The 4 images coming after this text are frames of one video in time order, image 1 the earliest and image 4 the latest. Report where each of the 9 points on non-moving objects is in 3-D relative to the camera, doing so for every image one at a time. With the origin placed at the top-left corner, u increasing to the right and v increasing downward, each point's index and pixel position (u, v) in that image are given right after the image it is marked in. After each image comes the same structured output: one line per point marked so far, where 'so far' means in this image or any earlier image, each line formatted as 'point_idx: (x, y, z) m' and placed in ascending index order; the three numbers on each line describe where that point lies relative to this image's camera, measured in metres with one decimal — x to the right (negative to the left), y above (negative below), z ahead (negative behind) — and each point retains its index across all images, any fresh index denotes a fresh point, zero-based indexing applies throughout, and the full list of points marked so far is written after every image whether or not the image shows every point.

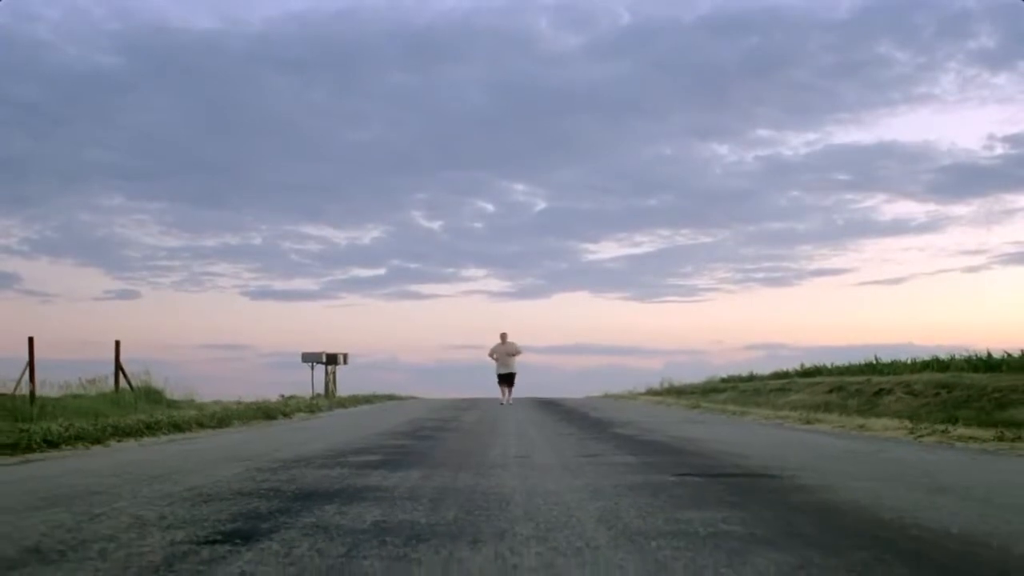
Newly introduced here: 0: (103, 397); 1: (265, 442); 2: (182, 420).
0: (-6.5, -1.7, +18.2) m
1: (-3.2, -2.0, +15.1) m
2: (-4.4, -1.8, +15.9) m
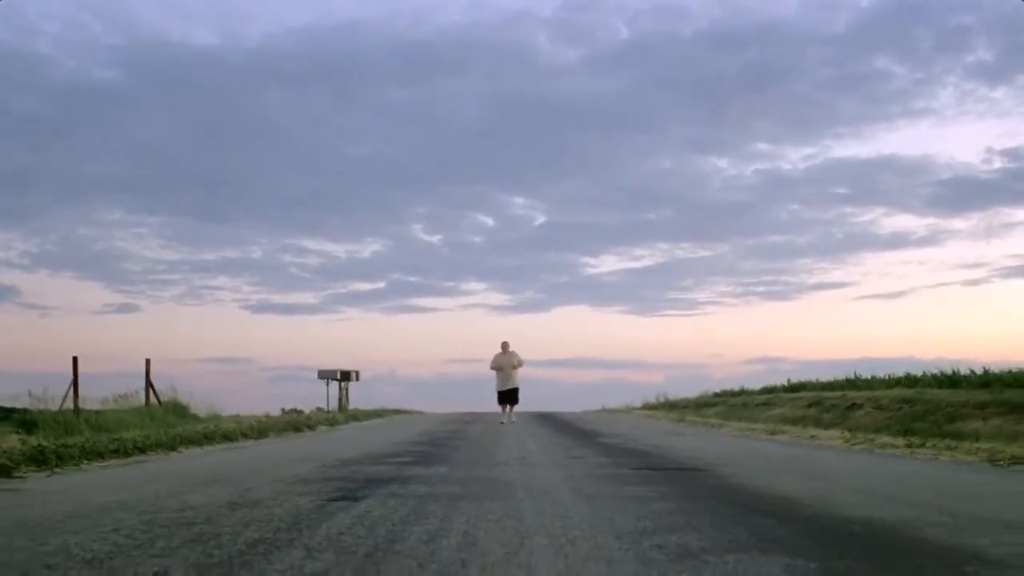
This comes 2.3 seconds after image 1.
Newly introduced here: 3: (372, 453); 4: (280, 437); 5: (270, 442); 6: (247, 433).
0: (-6.3, -2.1, +19.2) m
1: (-3.0, -2.3, +16.2) m
2: (-4.3, -2.1, +16.9) m
3: (-2.3, -2.6, +18.0) m
4: (-3.9, -2.5, +18.7) m
5: (-3.6, -2.3, +16.6) m
6: (-4.2, -2.3, +17.7) m
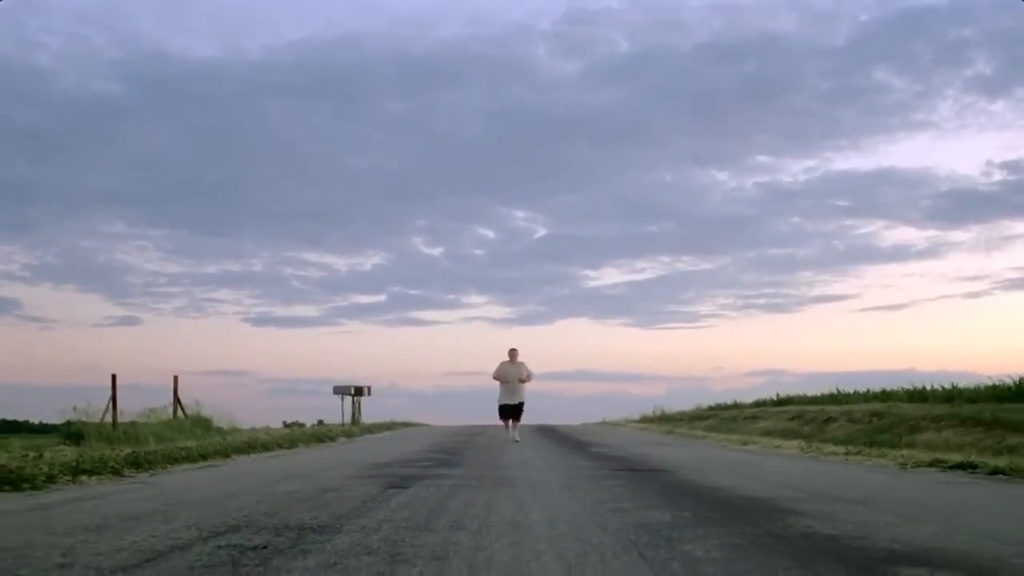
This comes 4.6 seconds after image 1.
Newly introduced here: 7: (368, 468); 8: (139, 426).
0: (-5.9, -2.4, +19.7) m
1: (-2.7, -2.5, +16.6) m
2: (-3.9, -2.4, +17.3) m
3: (-1.9, -2.9, +18.5) m
4: (-3.6, -2.8, +19.2) m
5: (-3.2, -2.5, +17.1) m
6: (-3.8, -2.5, +18.2) m
7: (-1.9, -2.4, +14.7) m
8: (-5.6, -2.1, +16.8) m
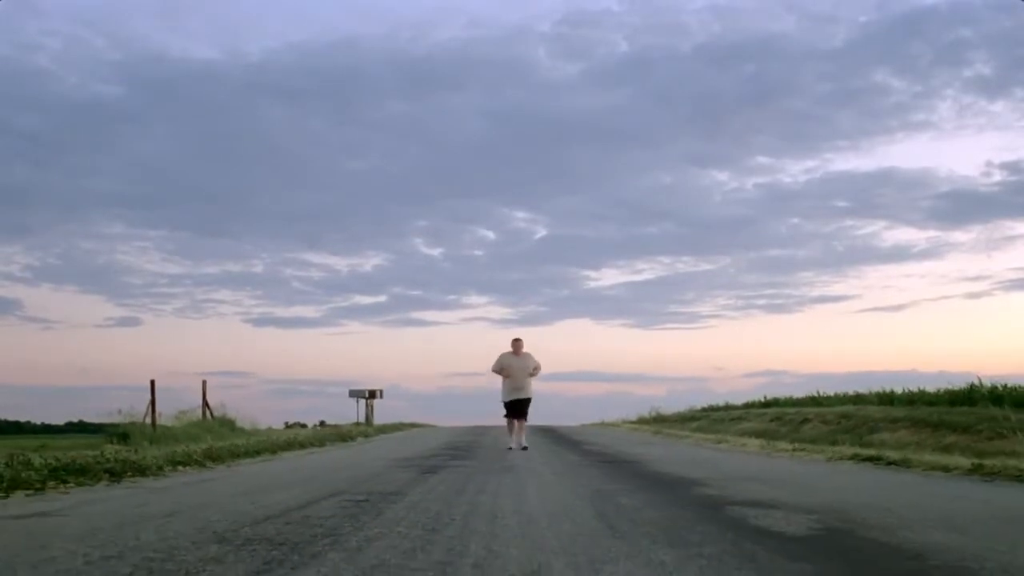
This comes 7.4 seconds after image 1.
0: (-5.5, -2.4, +20.1) m
1: (-2.2, -2.5, +17.0) m
2: (-3.5, -2.4, +17.7) m
3: (-1.5, -2.9, +18.8) m
4: (-3.1, -2.8, +19.6) m
5: (-2.8, -2.5, +17.5) m
6: (-3.4, -2.5, +18.6) m
7: (-1.5, -2.4, +15.1) m
8: (-5.2, -2.1, +17.2) m
